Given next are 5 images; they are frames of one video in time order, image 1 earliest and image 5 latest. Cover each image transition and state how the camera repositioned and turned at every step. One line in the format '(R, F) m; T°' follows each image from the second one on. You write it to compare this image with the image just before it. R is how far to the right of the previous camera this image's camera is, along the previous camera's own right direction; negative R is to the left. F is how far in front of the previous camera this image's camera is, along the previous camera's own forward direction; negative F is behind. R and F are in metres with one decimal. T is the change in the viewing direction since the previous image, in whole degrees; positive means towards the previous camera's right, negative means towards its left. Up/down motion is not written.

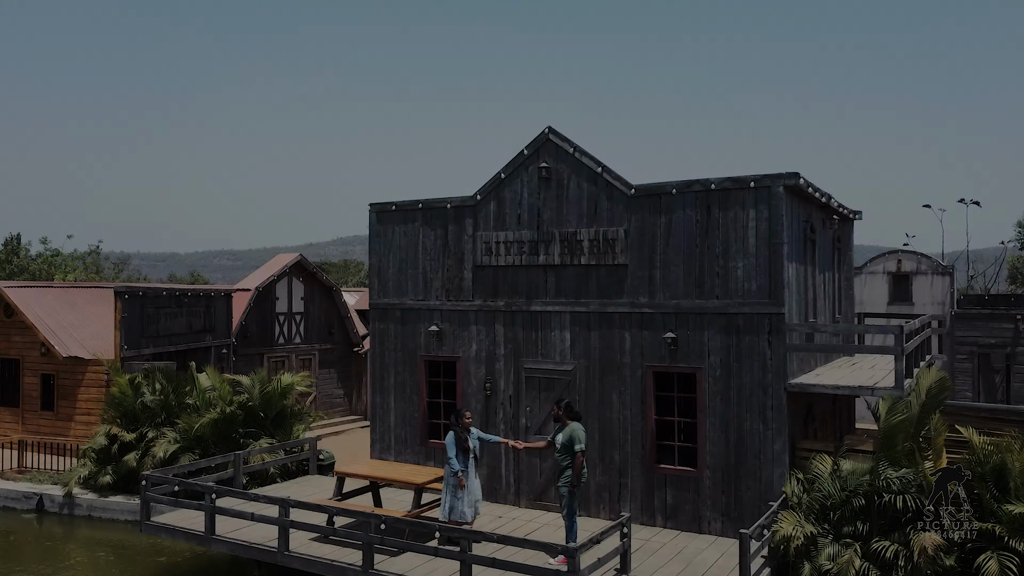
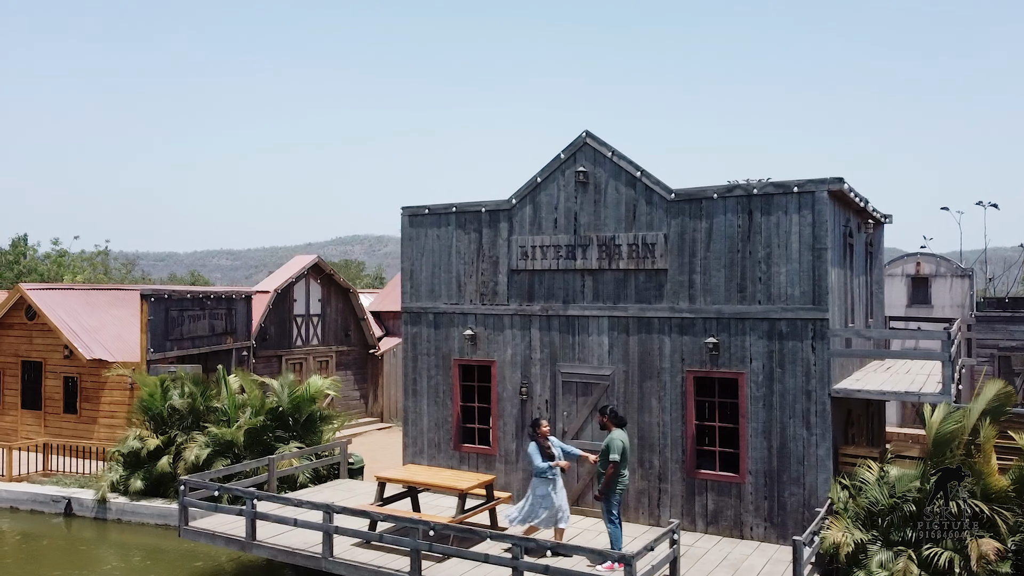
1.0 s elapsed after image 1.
(-0.5, 0.0) m; 0°
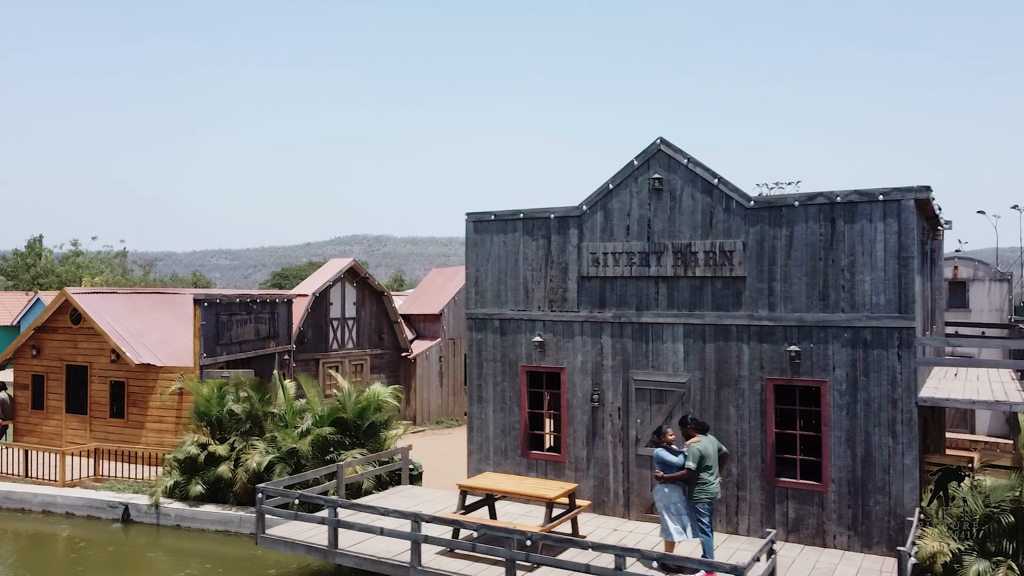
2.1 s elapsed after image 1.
(-1.0, 0.0) m; 0°
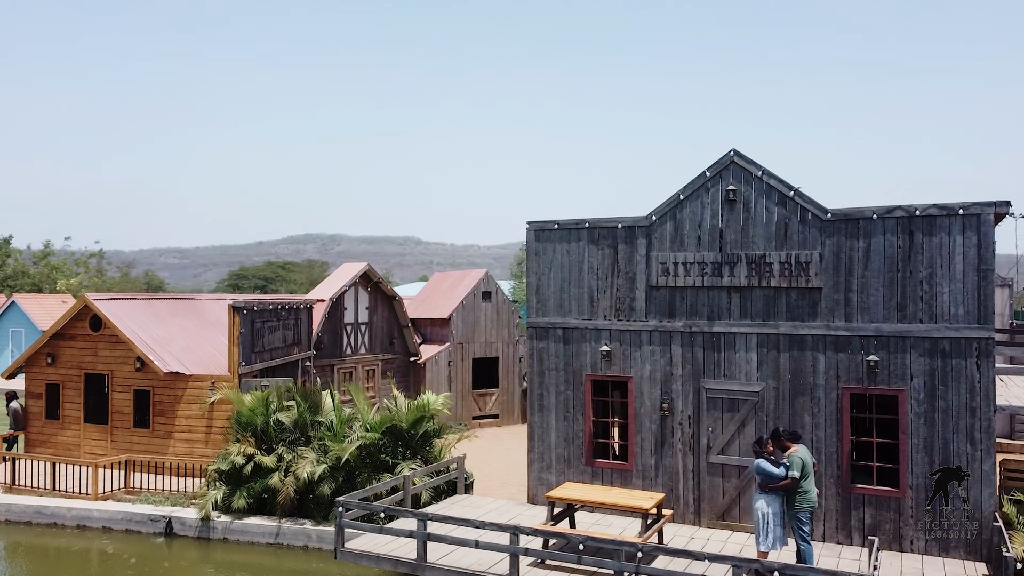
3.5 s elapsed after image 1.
(-1.6, 0.0) m; +3°
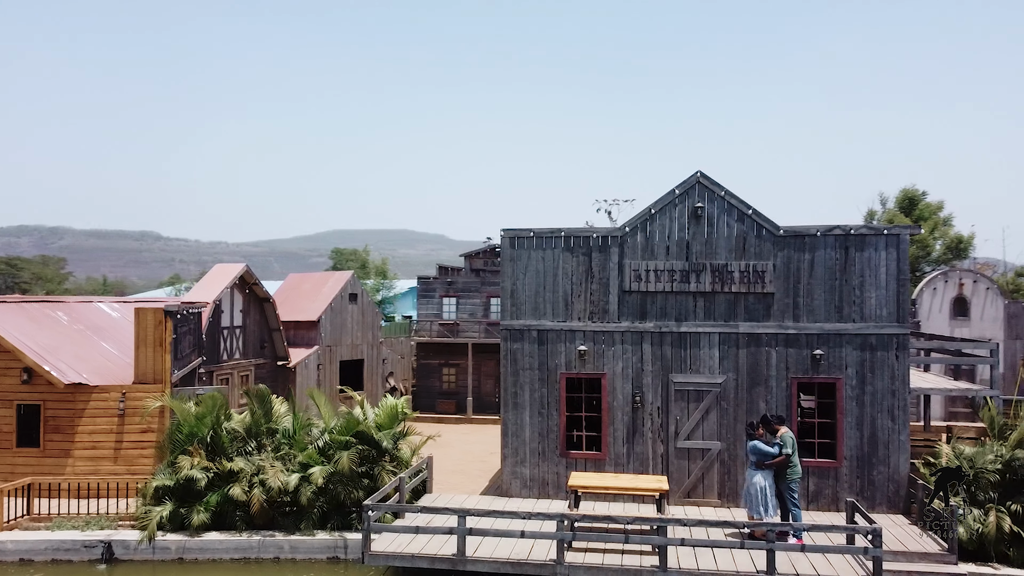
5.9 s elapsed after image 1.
(-3.5, -0.1) m; +17°
